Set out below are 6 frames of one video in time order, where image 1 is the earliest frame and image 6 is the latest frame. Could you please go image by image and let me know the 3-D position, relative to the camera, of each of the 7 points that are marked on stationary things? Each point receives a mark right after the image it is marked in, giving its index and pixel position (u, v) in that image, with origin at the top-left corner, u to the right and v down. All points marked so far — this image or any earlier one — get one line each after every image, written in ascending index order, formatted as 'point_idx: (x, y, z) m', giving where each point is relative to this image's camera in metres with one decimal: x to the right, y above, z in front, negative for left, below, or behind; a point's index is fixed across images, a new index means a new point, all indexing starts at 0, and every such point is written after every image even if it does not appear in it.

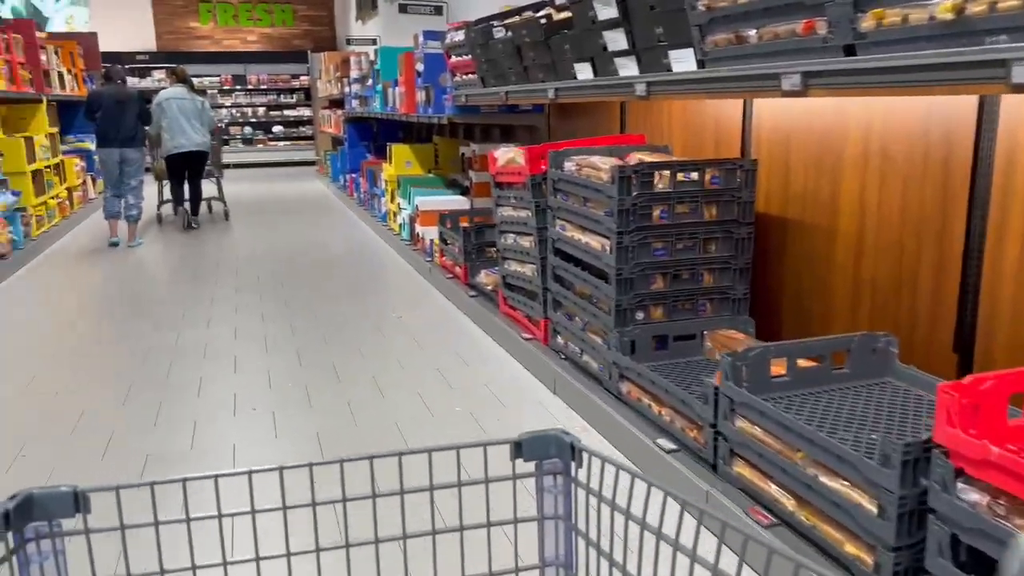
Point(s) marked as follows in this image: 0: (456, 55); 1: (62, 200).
0: (-0.3, +1.4, +4.9) m
1: (-4.4, +0.8, +8.0) m
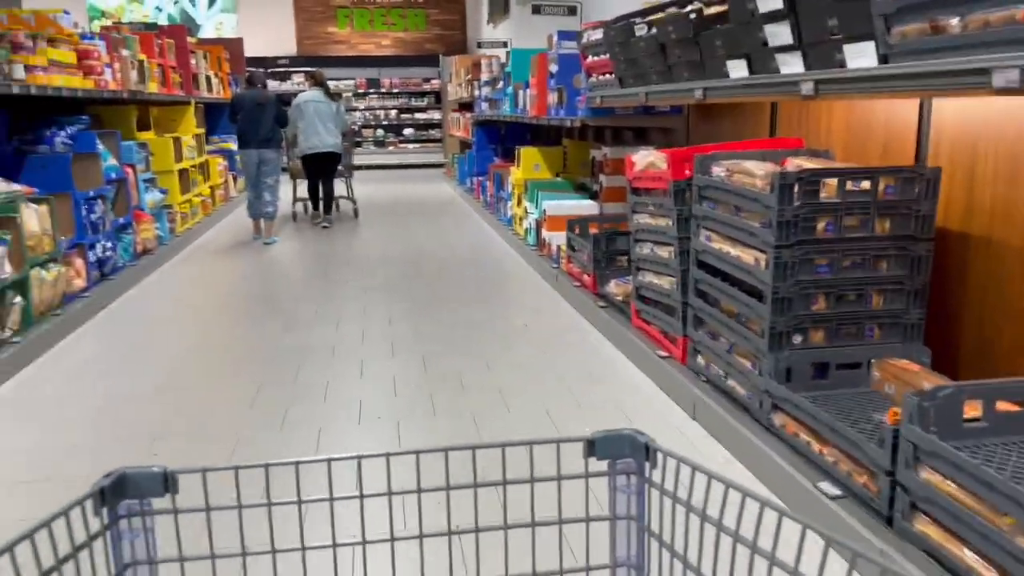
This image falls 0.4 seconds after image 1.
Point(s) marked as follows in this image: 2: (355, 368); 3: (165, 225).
0: (+0.5, +1.3, +4.7) m
1: (-3.1, +0.9, +8.3) m
2: (-0.7, -0.4, +3.8) m
3: (-2.8, +0.5, +6.6) m
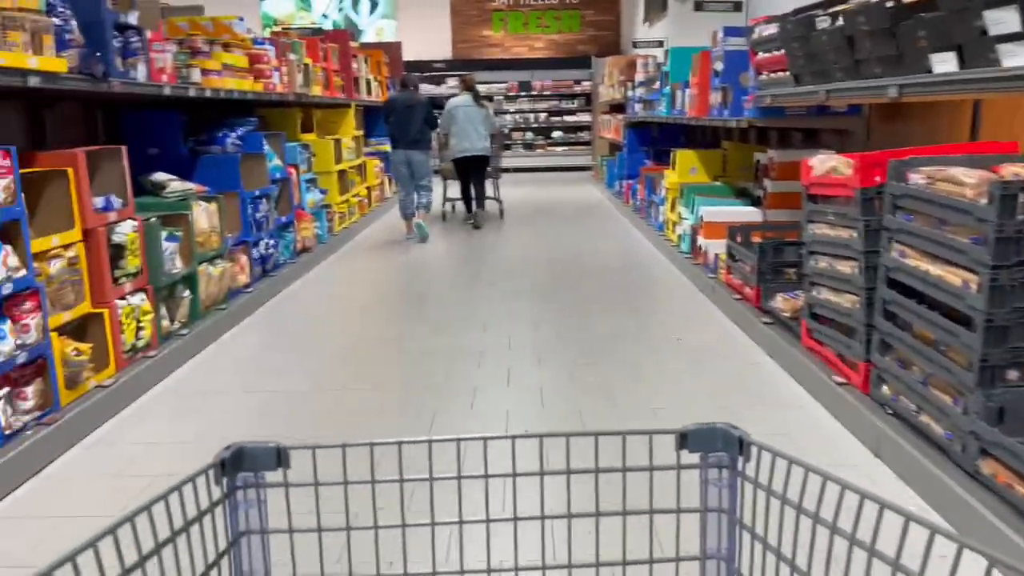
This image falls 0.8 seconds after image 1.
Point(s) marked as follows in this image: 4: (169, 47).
0: (+1.3, +1.2, +4.4) m
1: (-1.6, +0.9, +8.6) m
2: (0.0, -0.4, +3.7) m
3: (-1.6, +0.5, +6.8) m
4: (-1.7, +1.2, +4.1) m
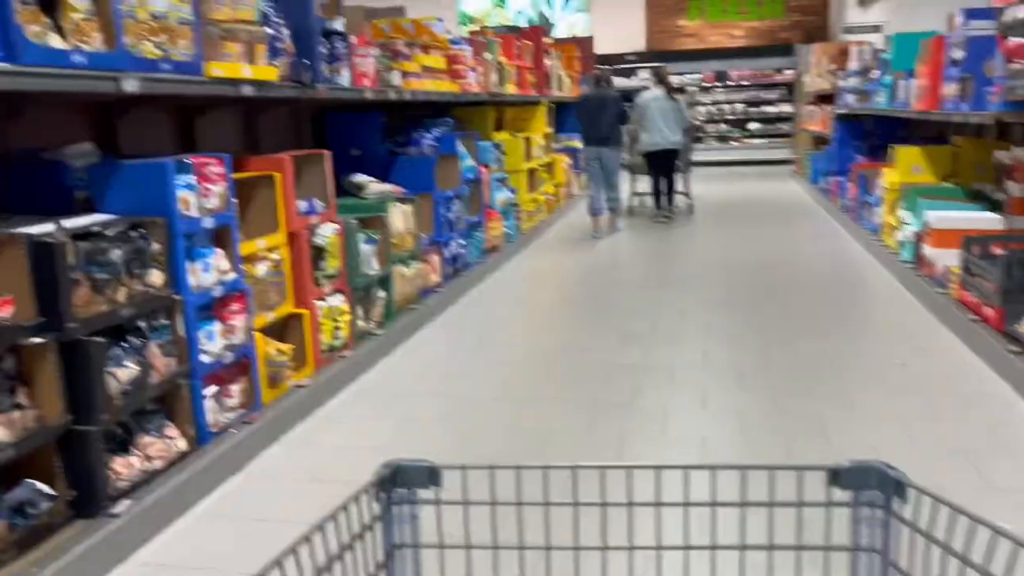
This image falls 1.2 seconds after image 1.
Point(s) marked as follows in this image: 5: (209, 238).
0: (+2.3, +1.2, +3.8) m
1: (+0.4, +0.9, +8.5) m
2: (+0.8, -0.4, +3.5) m
3: (0.0, +0.5, +6.8) m
4: (-0.7, +1.2, +4.2) m
5: (-1.0, +0.2, +2.8) m
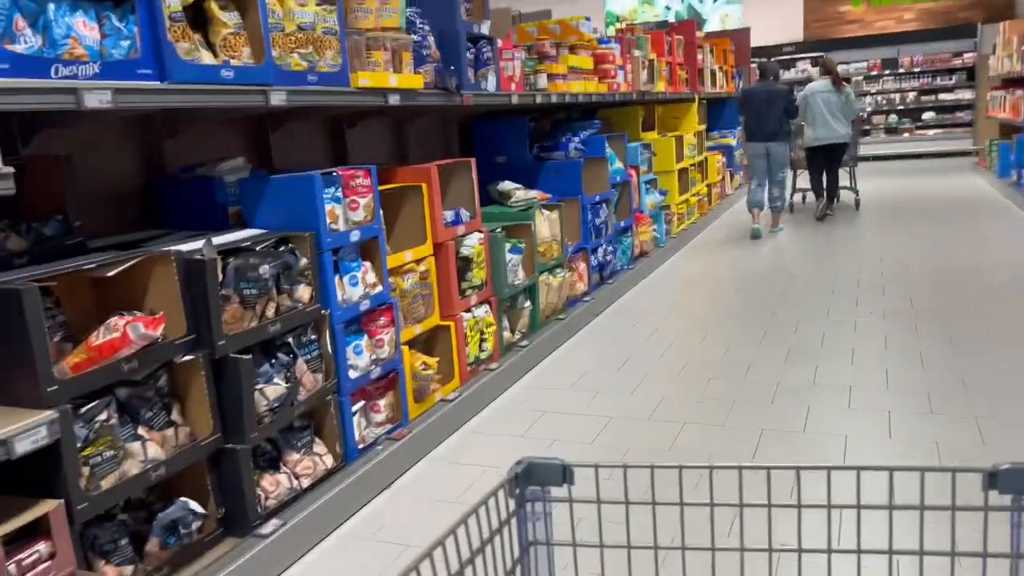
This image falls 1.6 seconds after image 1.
0: (+2.9, +1.1, +3.1) m
1: (+1.9, +0.9, +8.1) m
2: (+1.4, -0.5, +3.1) m
3: (+1.2, +0.5, +6.5) m
4: (0.0, +1.1, +4.1) m
5: (-0.5, +0.1, +2.7) m
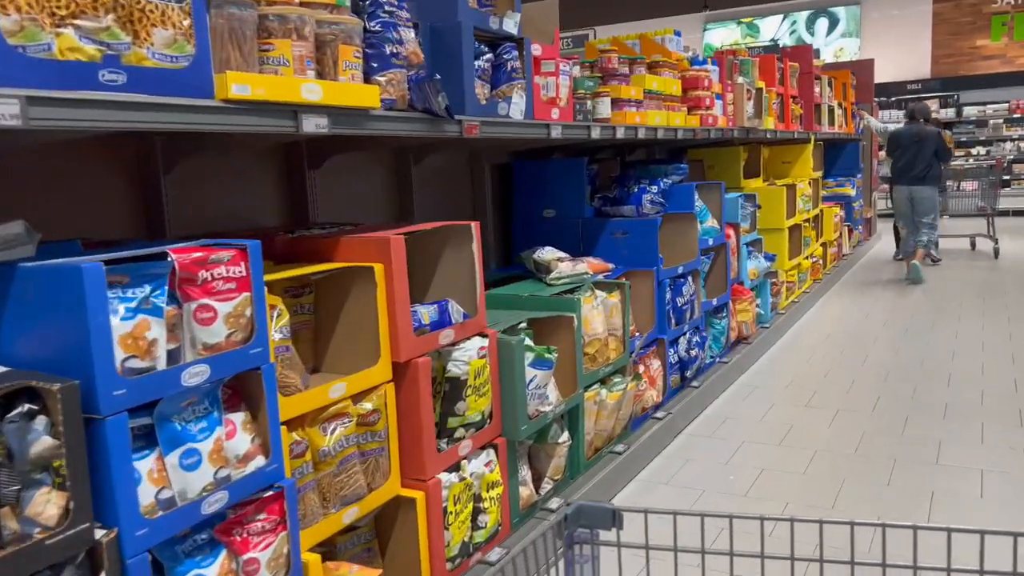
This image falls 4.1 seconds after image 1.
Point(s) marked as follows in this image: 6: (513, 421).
0: (+3.0, +0.7, +1.6) m
1: (+2.5, +0.2, +6.6) m
2: (+1.4, -0.9, +1.6) m
3: (+1.6, -0.1, +5.0) m
4: (+0.2, +0.7, +2.8) m
5: (-0.5, -0.2, +1.5) m
6: (0.0, -0.4, +2.3) m
